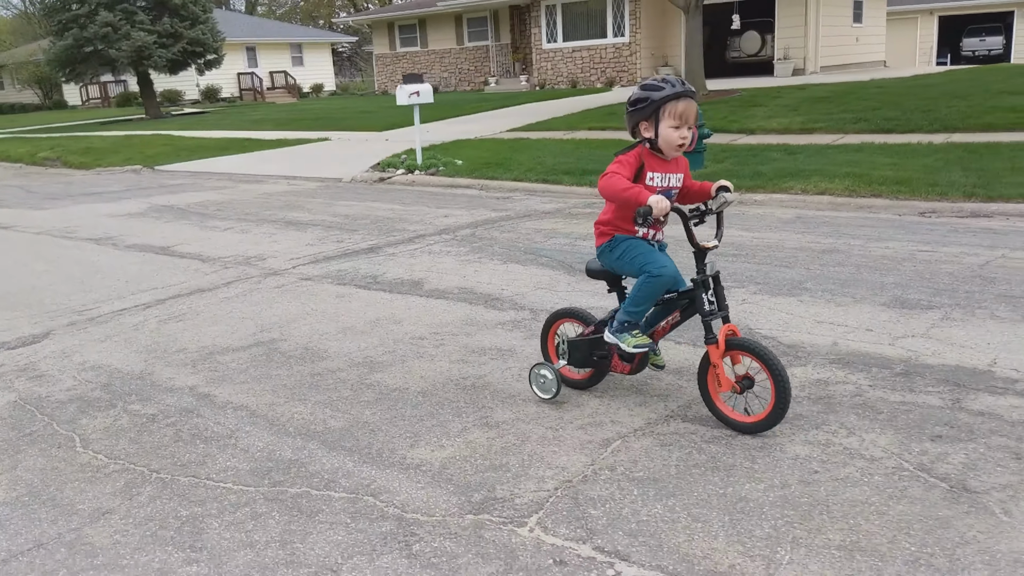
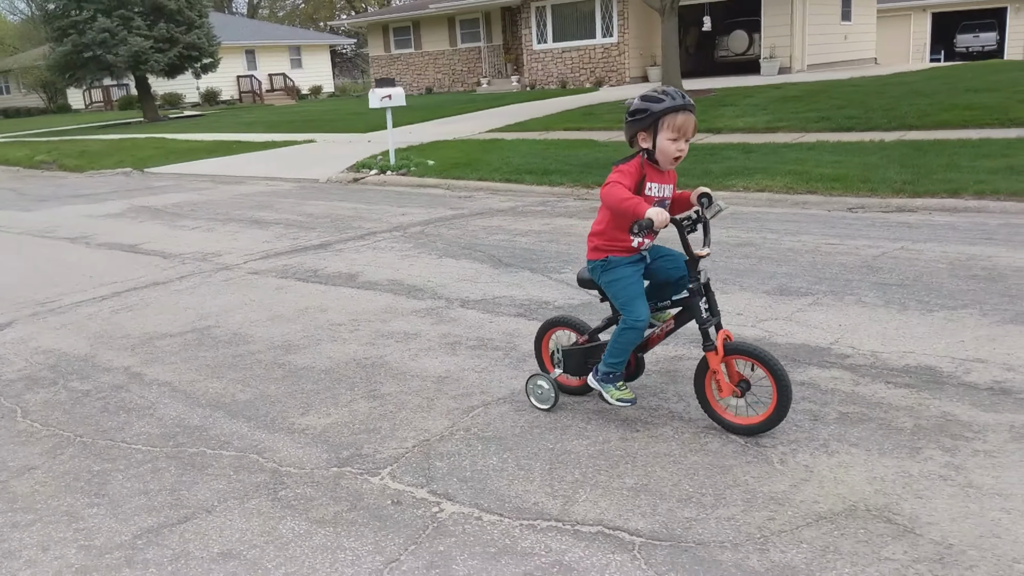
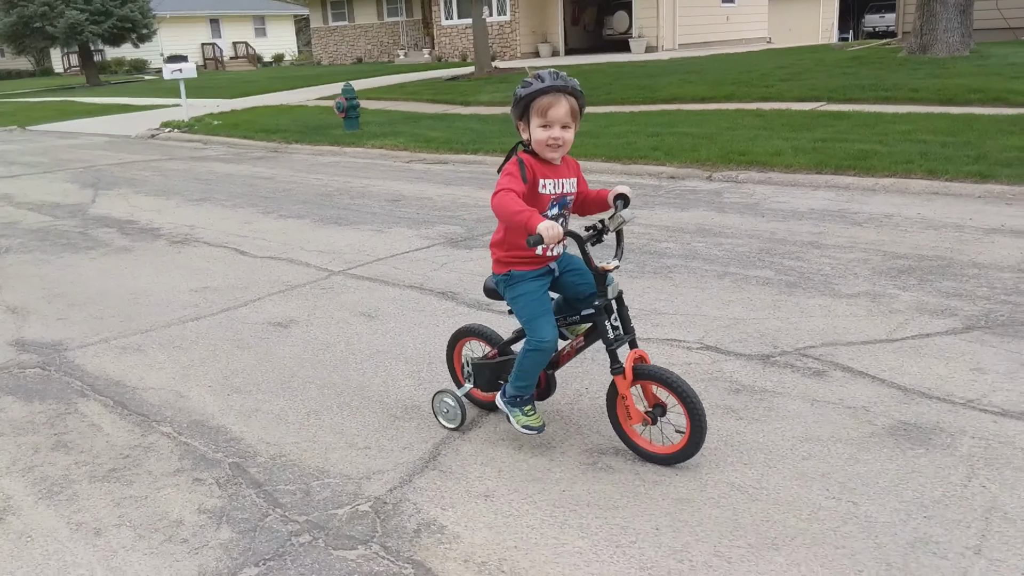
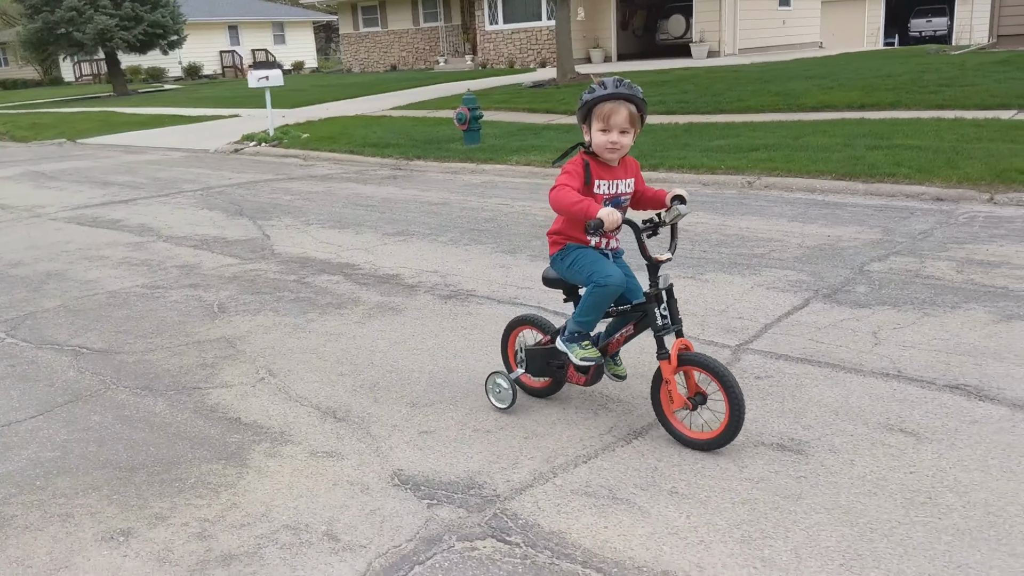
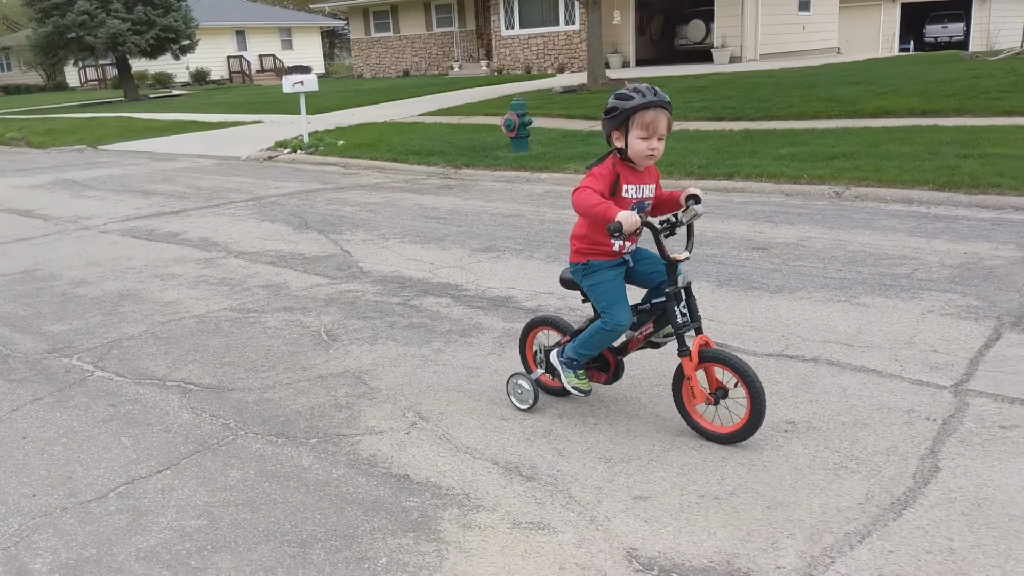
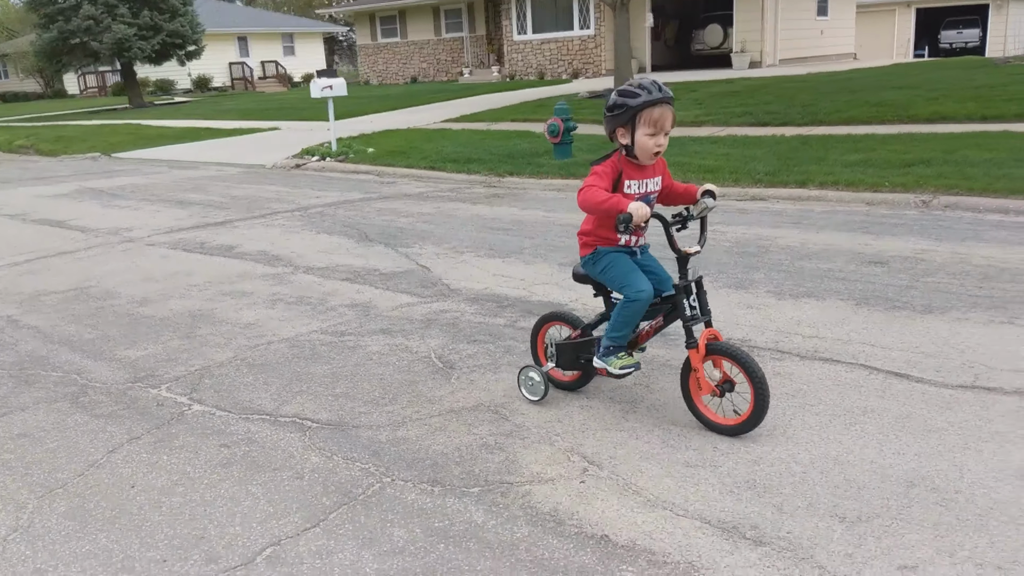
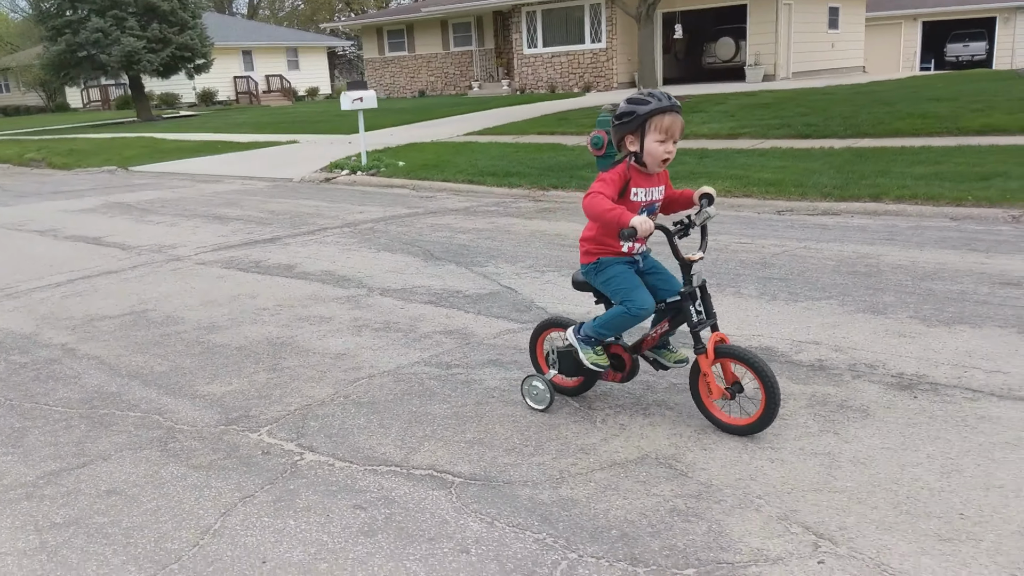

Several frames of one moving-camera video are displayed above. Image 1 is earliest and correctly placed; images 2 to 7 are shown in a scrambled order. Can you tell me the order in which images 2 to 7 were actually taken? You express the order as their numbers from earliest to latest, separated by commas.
2, 7, 6, 5, 4, 3
